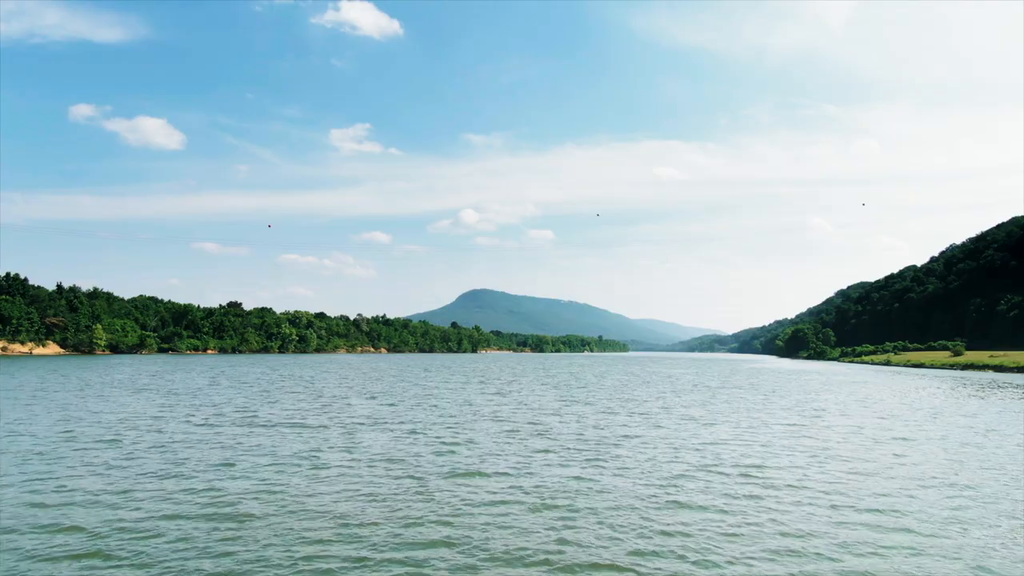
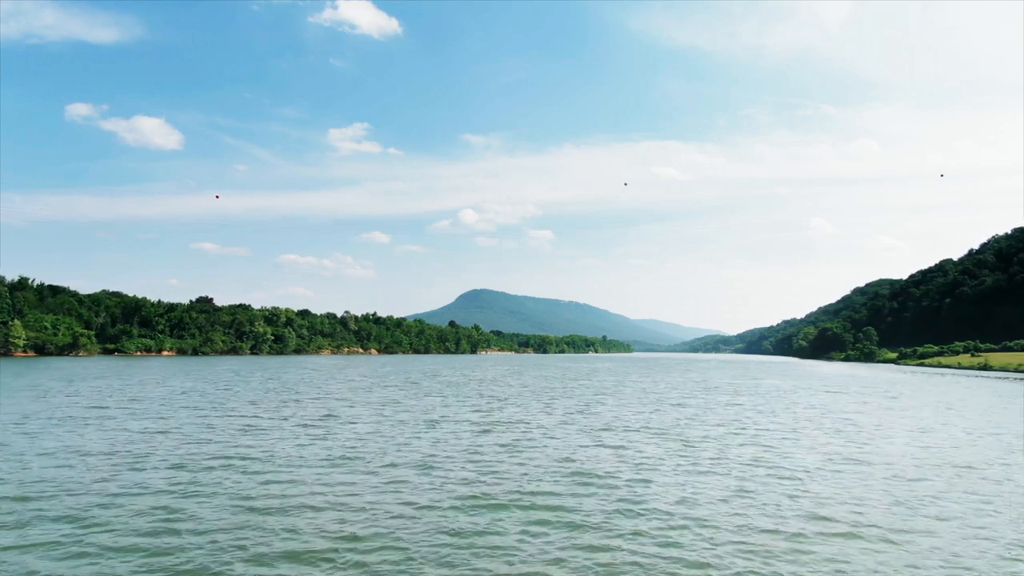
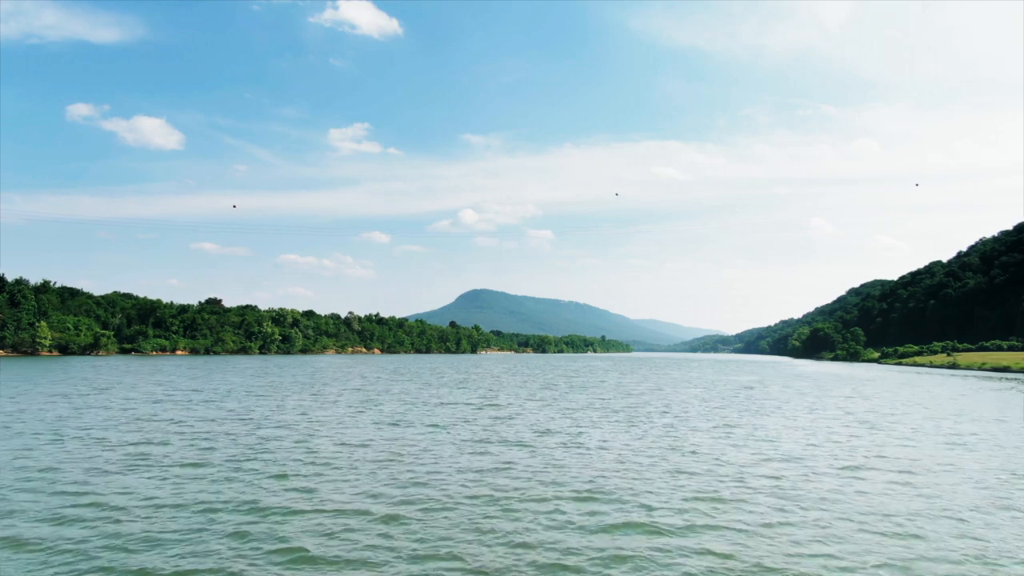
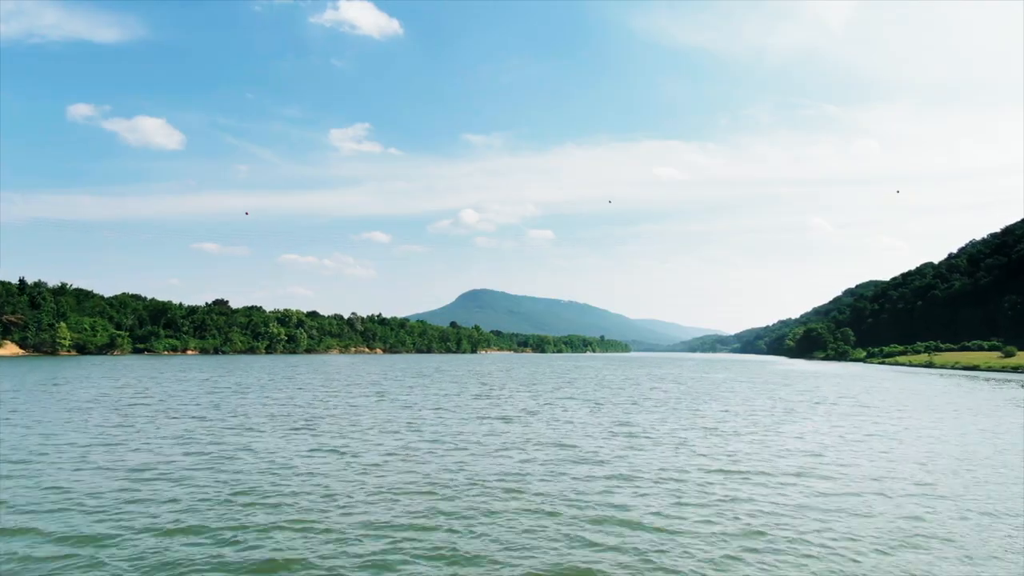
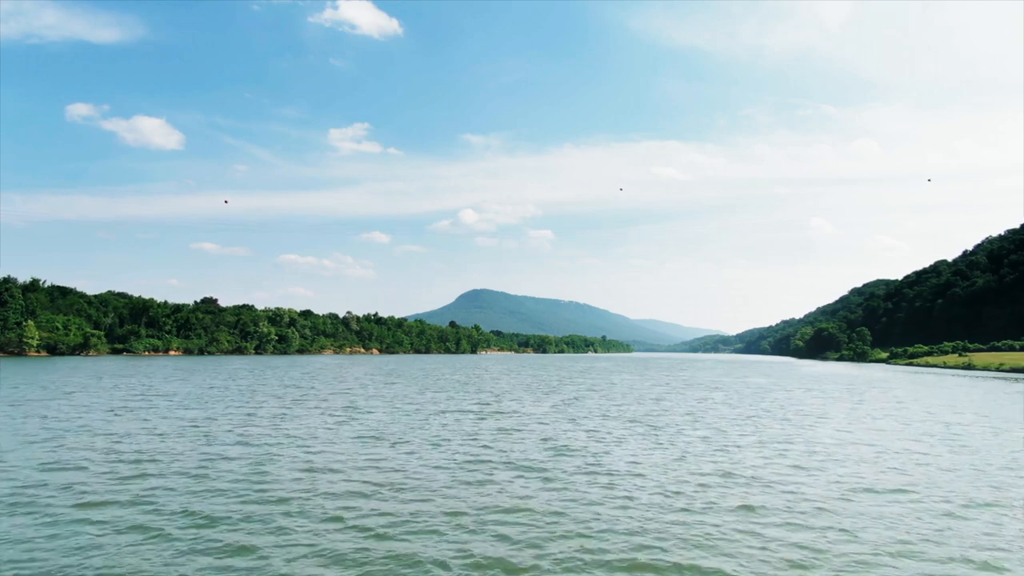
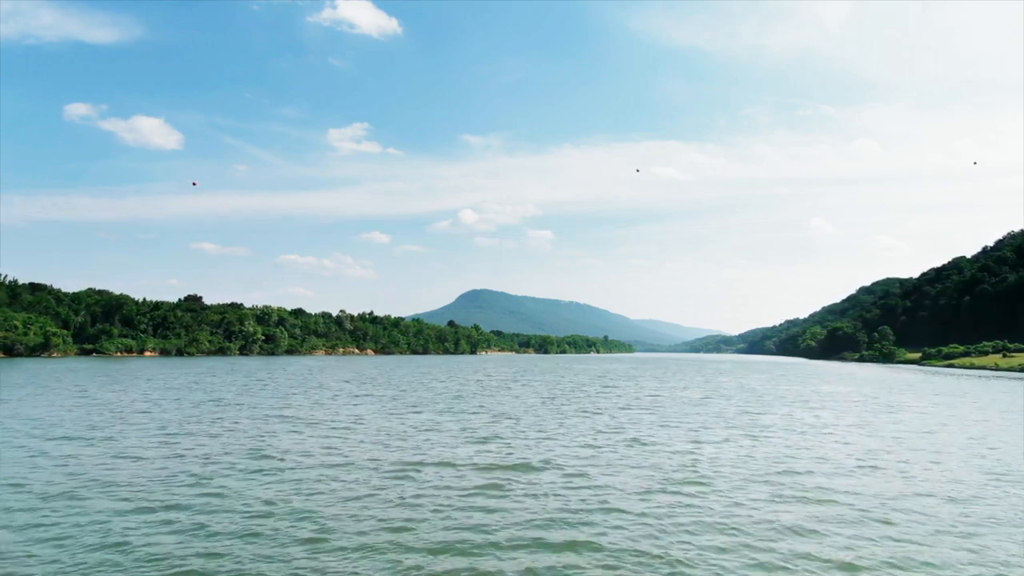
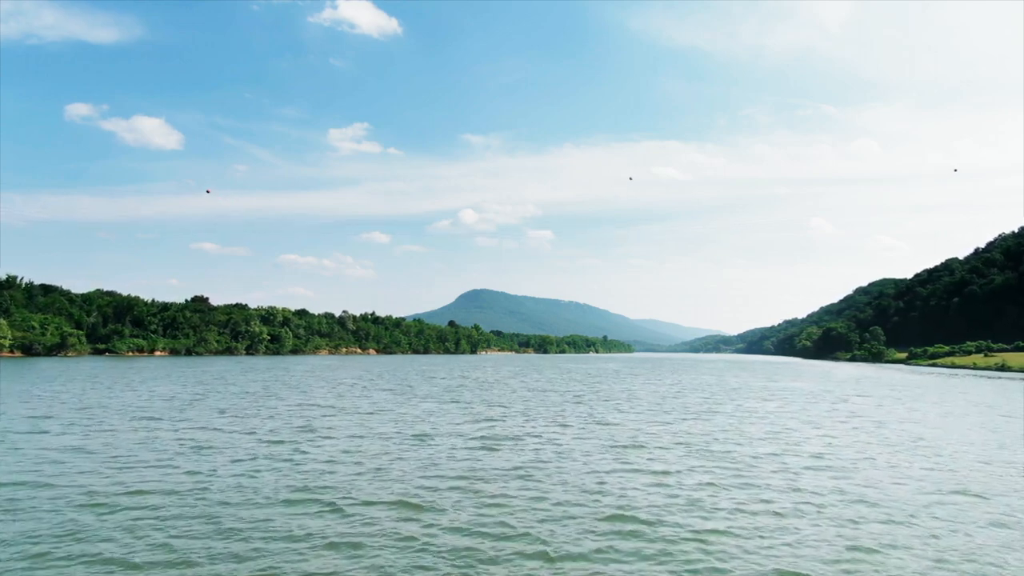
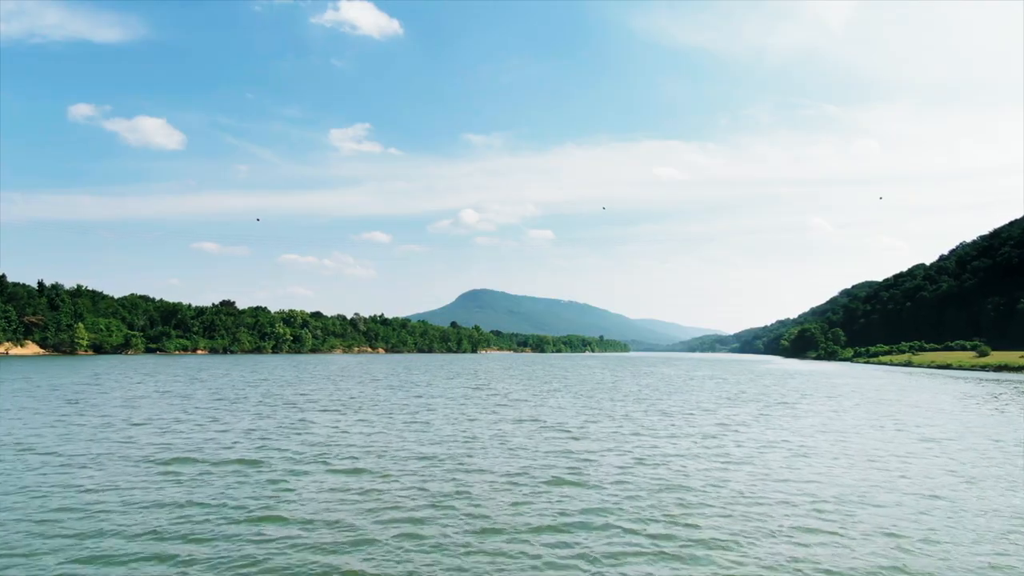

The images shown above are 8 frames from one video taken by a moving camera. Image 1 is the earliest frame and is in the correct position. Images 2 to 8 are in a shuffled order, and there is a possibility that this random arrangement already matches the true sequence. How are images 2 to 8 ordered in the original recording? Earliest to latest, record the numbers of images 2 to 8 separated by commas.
8, 4, 3, 5, 2, 7, 6
